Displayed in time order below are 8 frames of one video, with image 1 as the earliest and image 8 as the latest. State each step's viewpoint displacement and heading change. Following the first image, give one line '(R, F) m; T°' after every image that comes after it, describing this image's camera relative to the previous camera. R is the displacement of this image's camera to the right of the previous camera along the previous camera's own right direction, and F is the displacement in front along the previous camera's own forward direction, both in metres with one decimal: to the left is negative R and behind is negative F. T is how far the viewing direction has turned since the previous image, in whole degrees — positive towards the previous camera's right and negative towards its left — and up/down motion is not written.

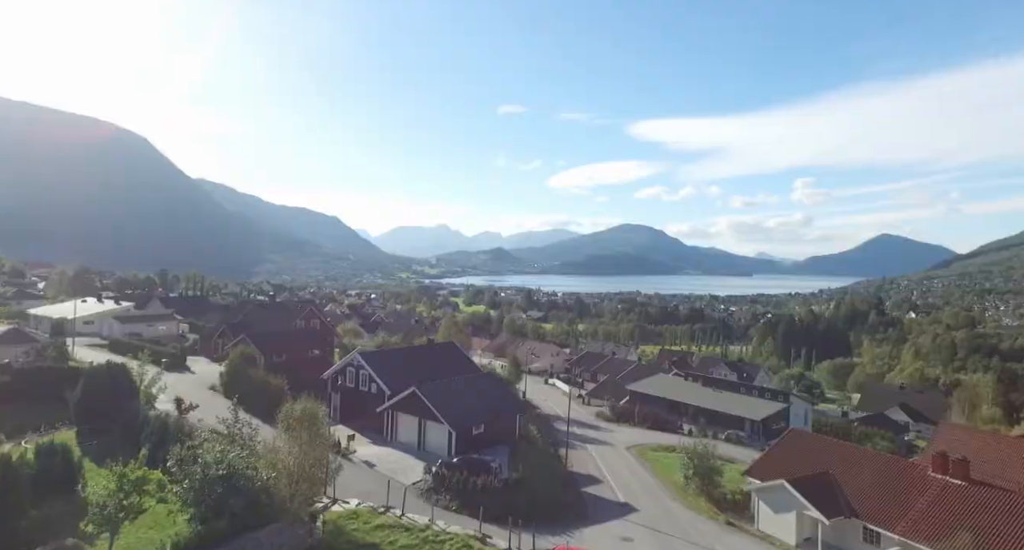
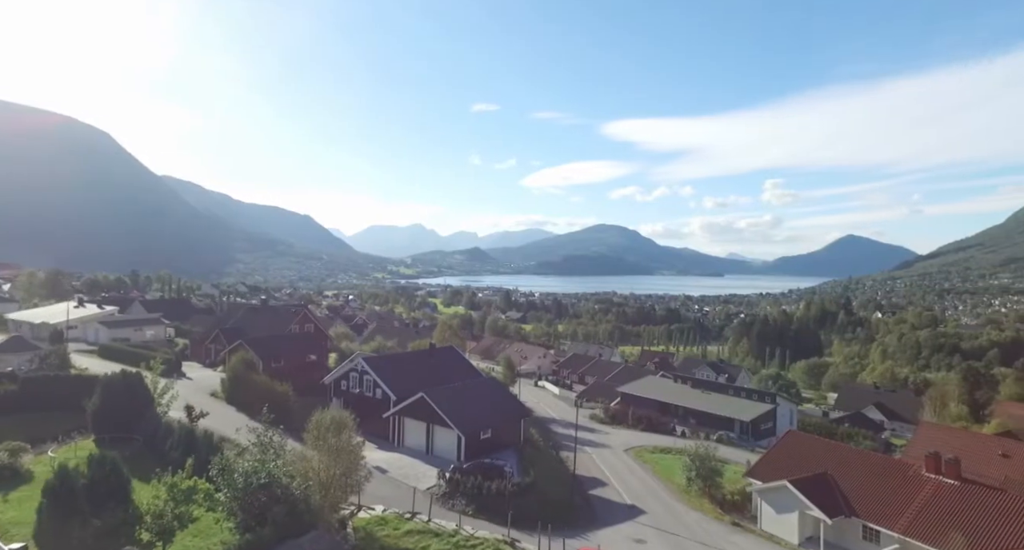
(-1.8, -0.6) m; +3°
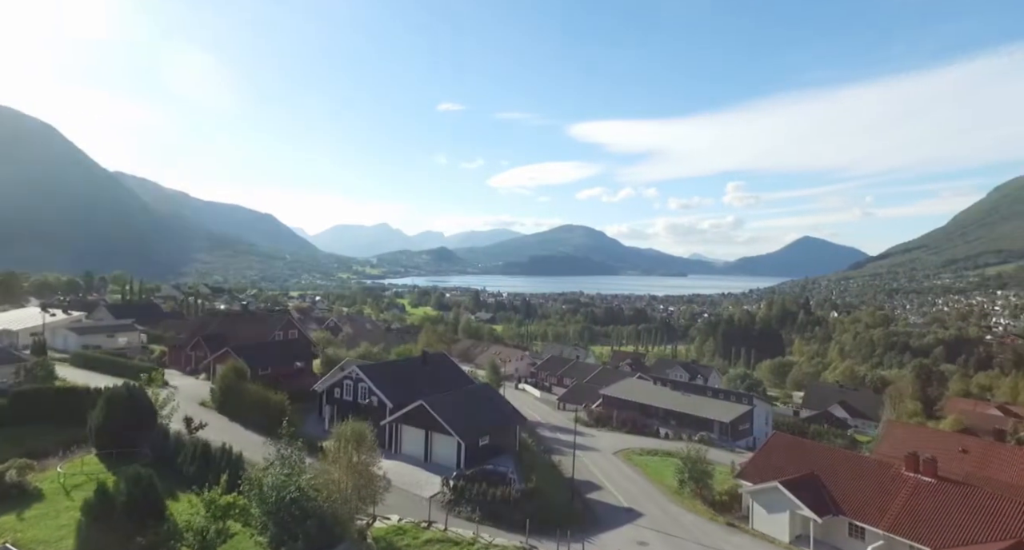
(-1.8, -0.6) m; +4°
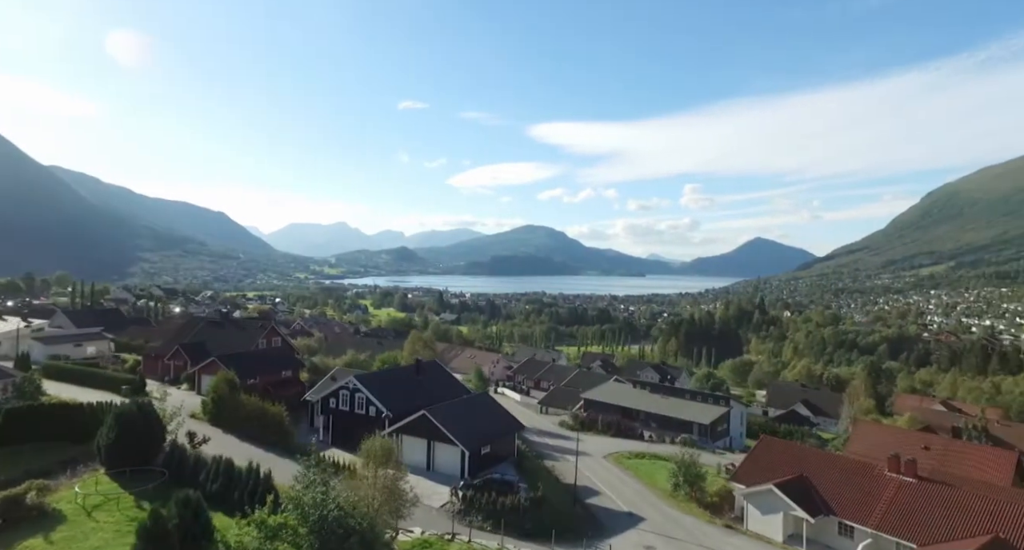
(-2.4, -0.6) m; +4°
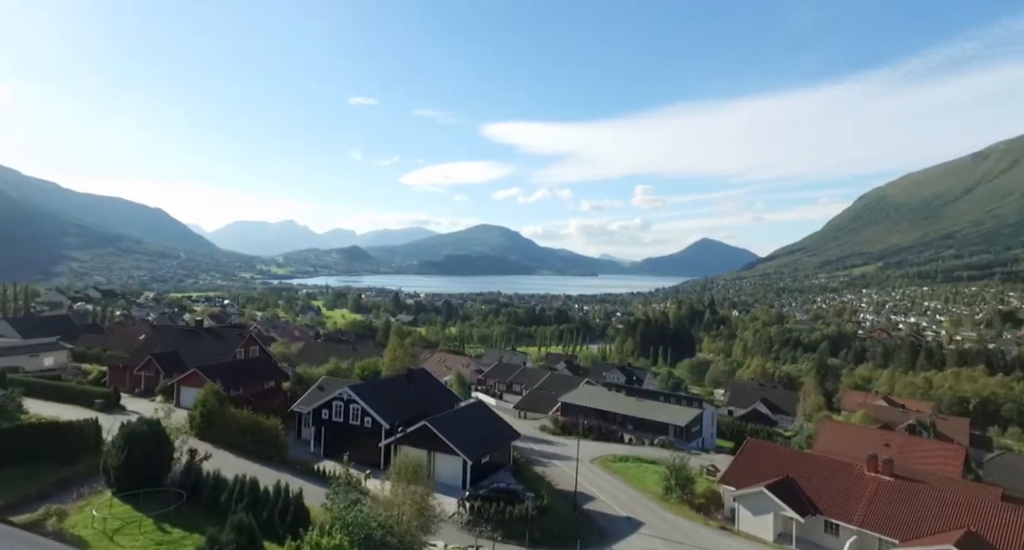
(-2.8, -0.4) m; +5°
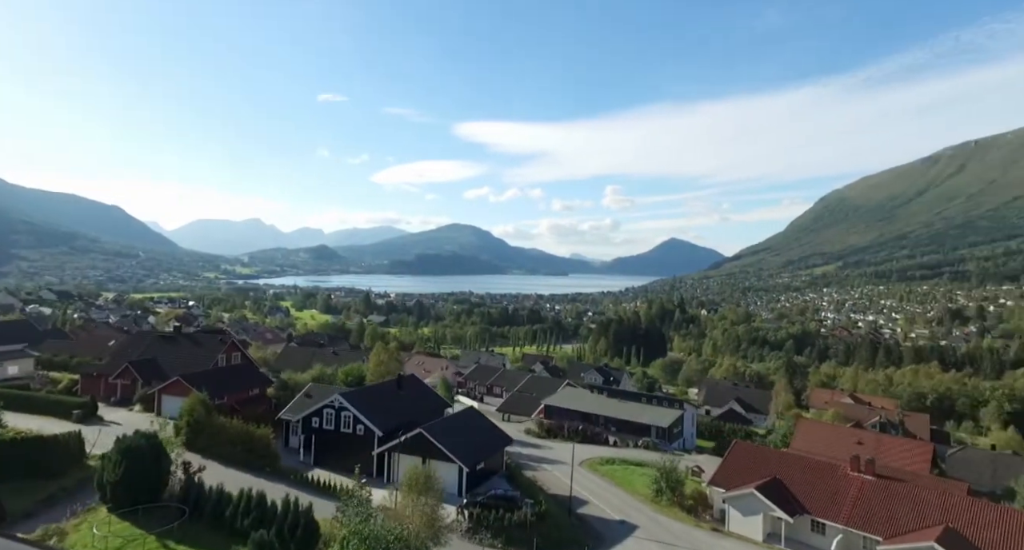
(-1.5, -0.1) m; +3°
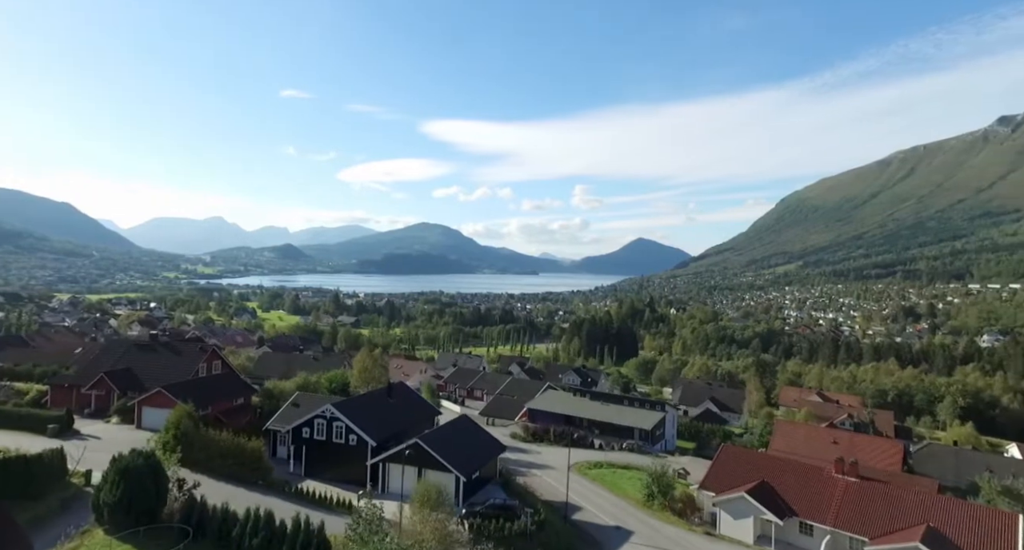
(-1.6, 0.0) m; +3°
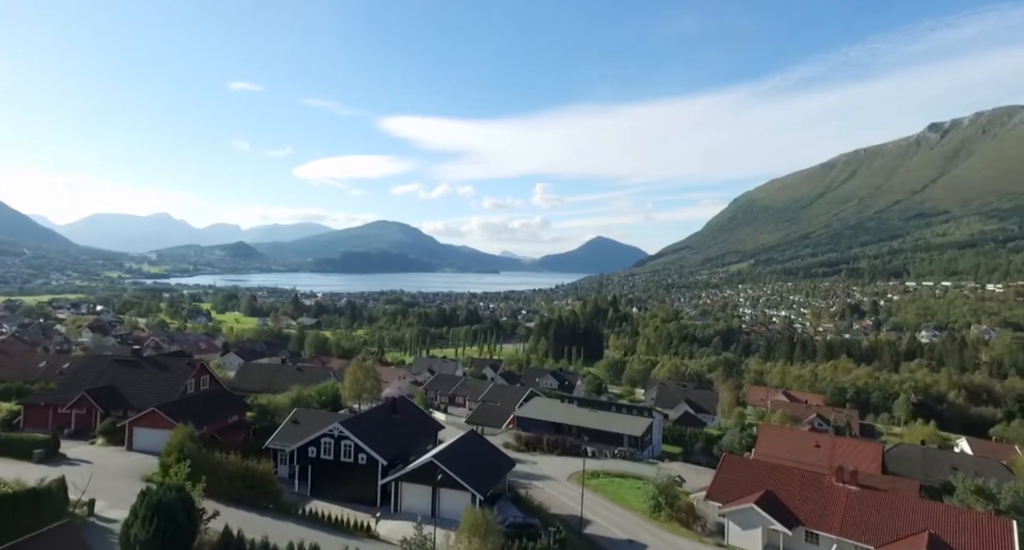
(-3.3, +0.3) m; +5°
